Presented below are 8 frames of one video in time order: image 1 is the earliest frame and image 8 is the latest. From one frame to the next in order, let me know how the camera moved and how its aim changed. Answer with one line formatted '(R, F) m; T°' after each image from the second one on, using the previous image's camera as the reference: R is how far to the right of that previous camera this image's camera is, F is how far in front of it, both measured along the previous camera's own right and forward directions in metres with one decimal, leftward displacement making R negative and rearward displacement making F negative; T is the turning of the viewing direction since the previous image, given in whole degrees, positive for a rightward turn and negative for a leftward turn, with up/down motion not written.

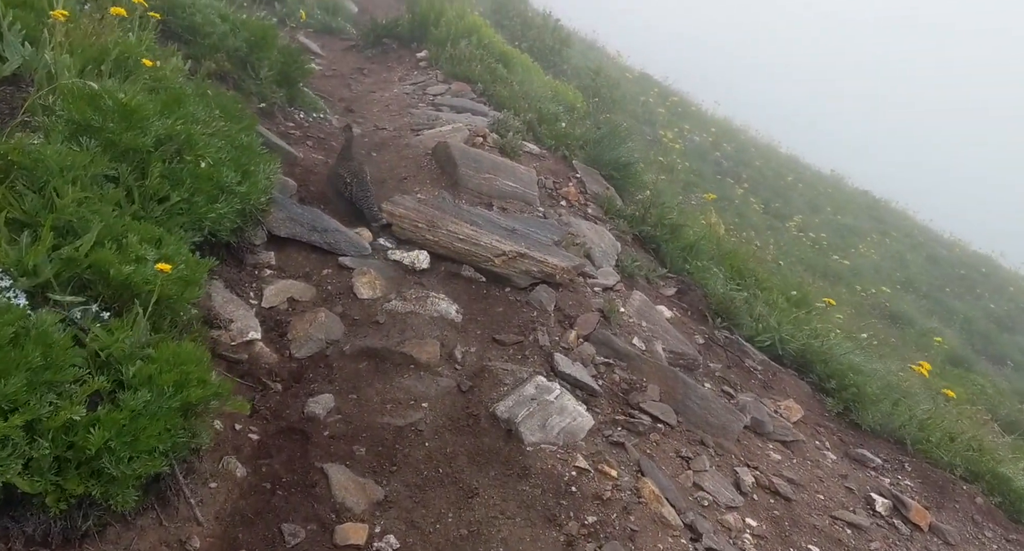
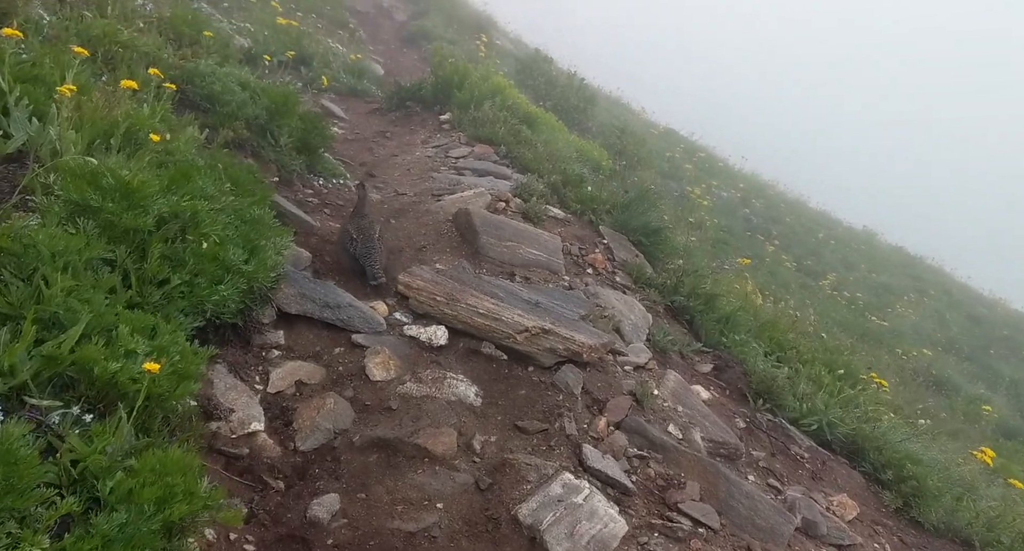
(0.0, +0.3) m; -2°
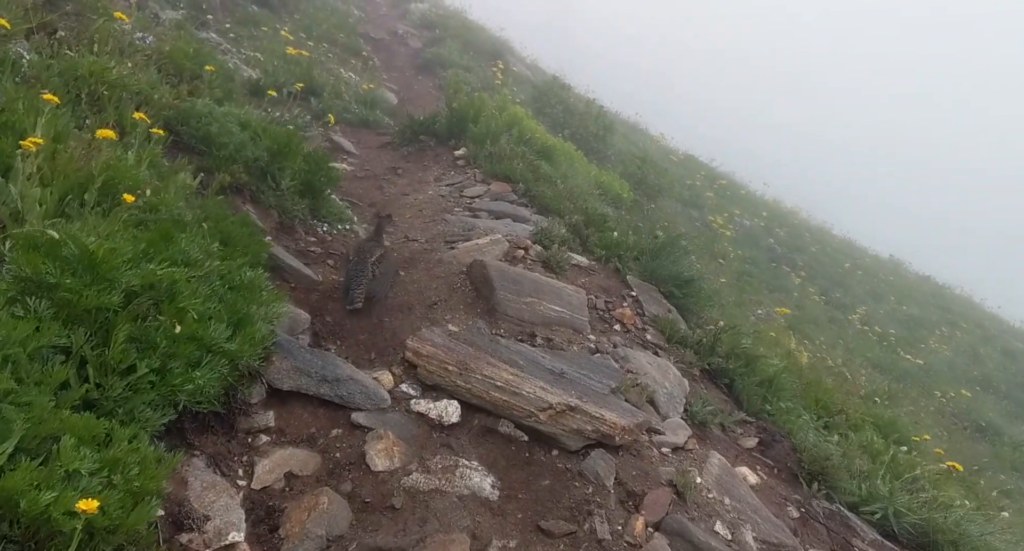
(0.0, +0.6) m; -1°
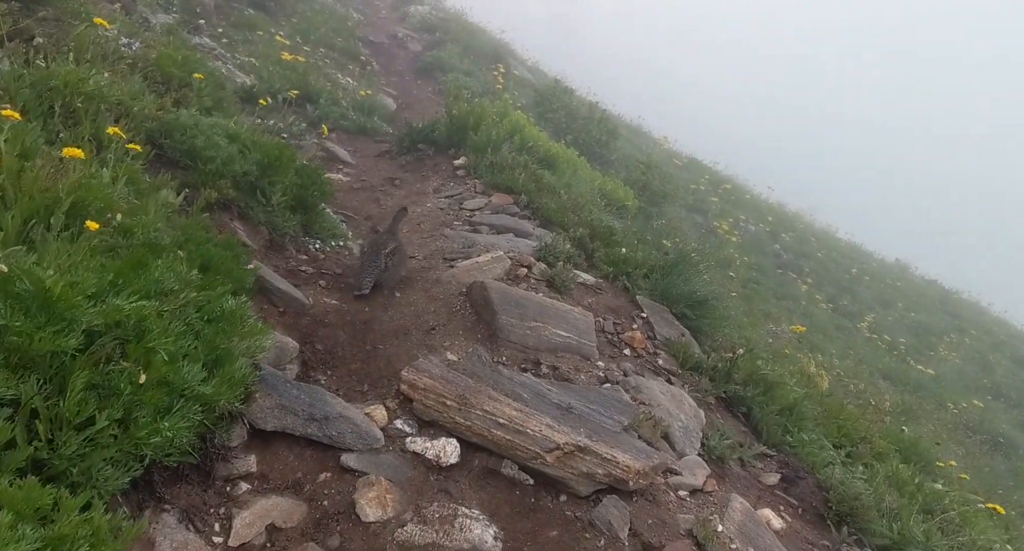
(0.0, +0.4) m; 0°
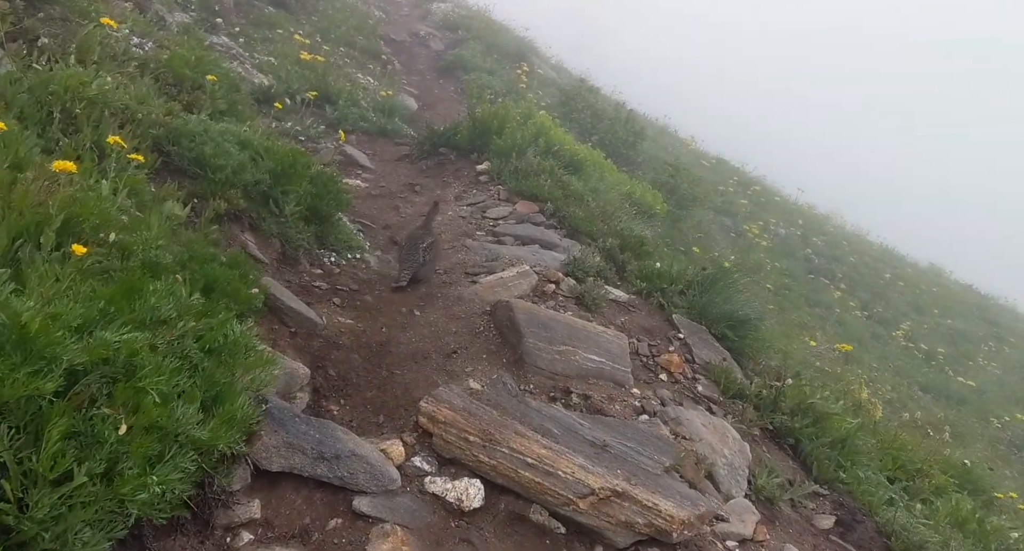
(-0.1, +0.4) m; -2°
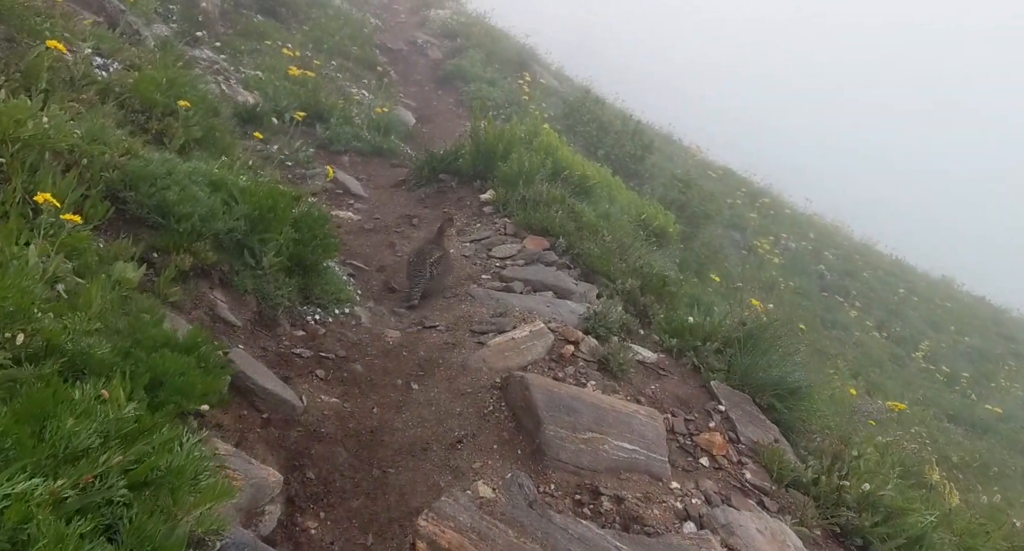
(-0.1, +0.8) m; 0°
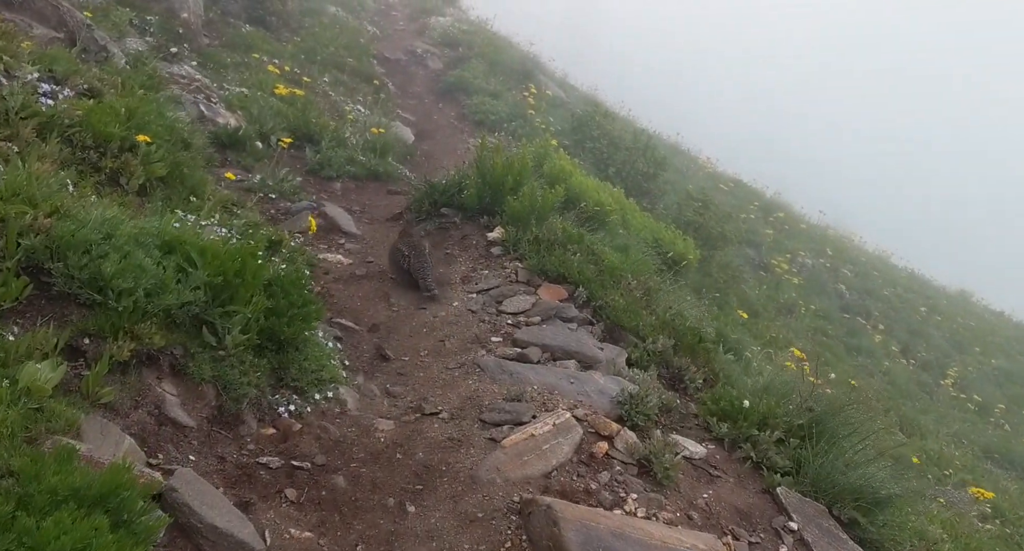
(-0.1, +0.9) m; 0°
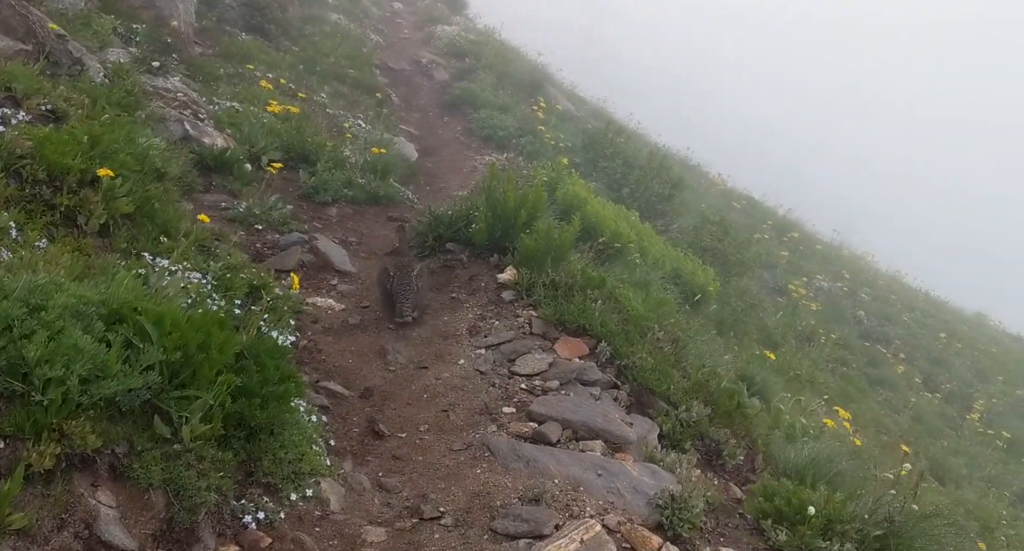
(-0.1, +0.8) m; 0°
